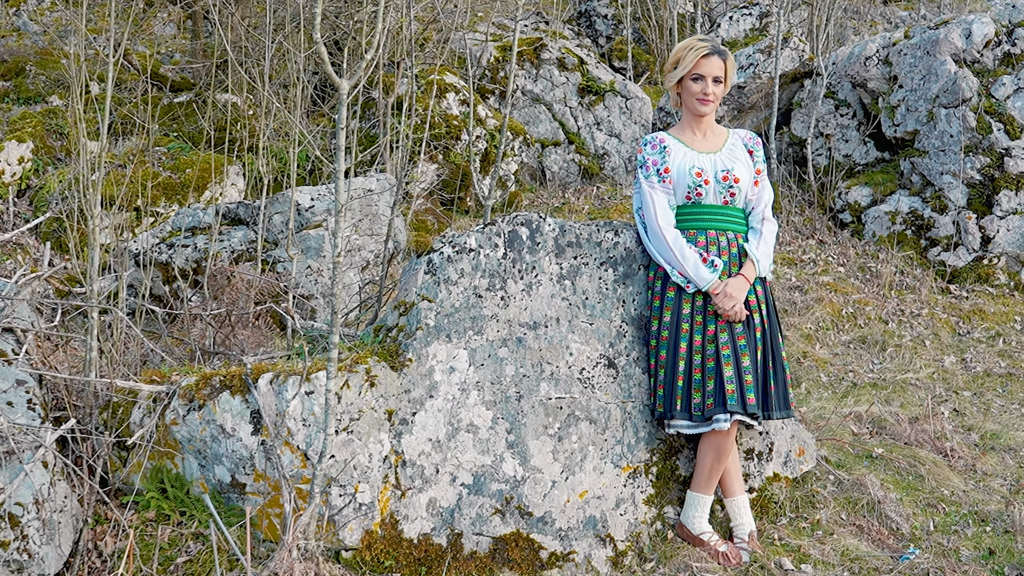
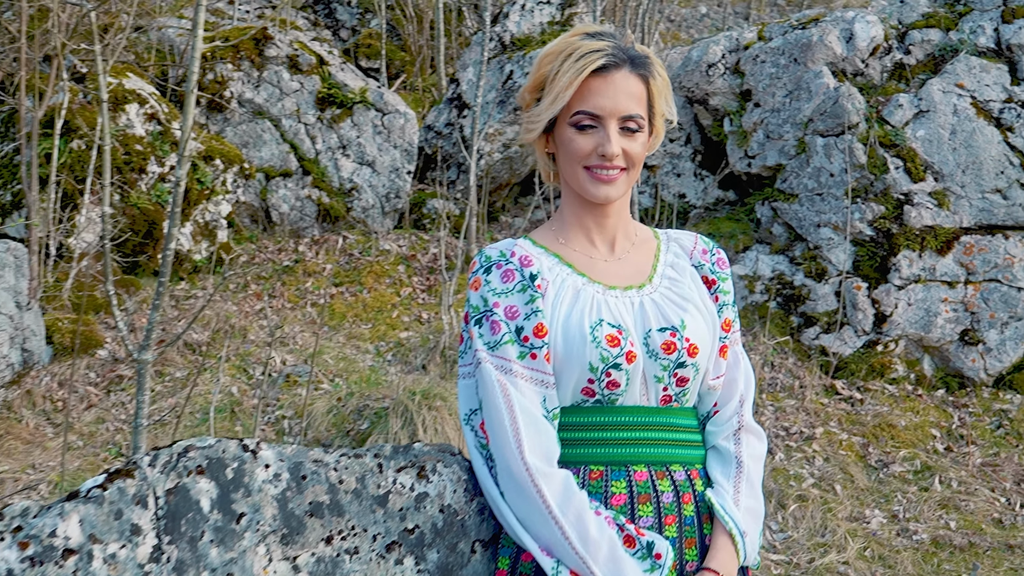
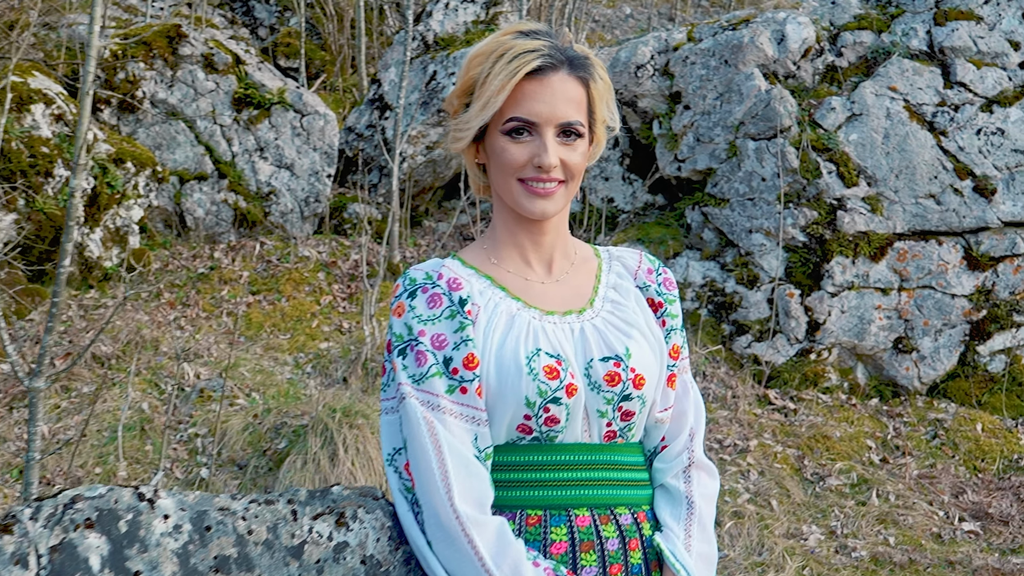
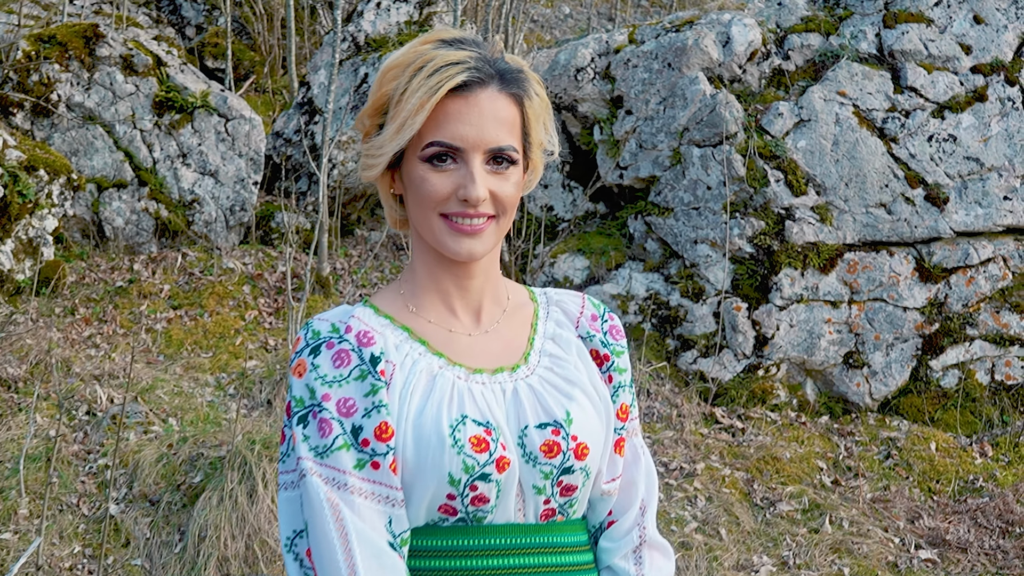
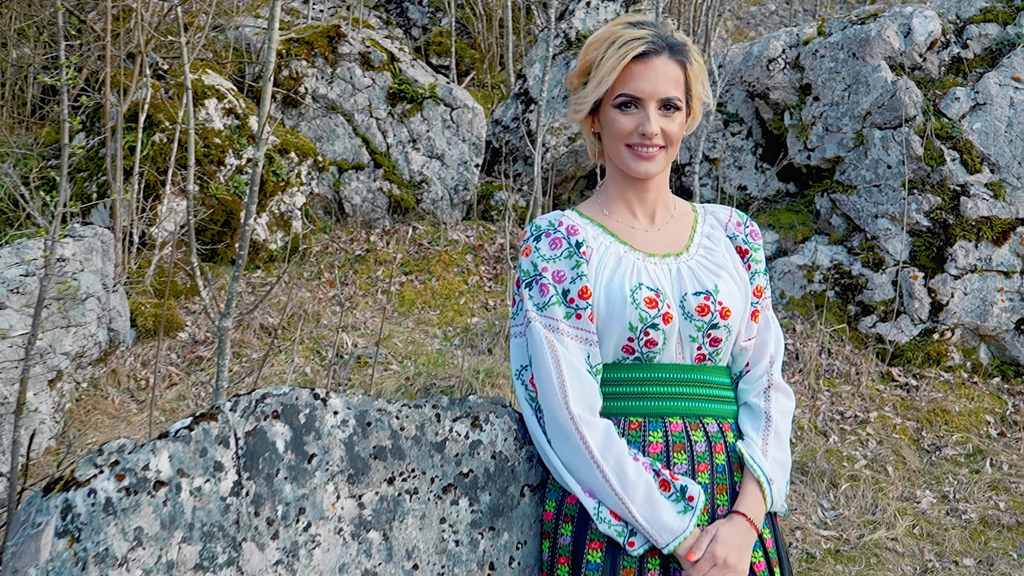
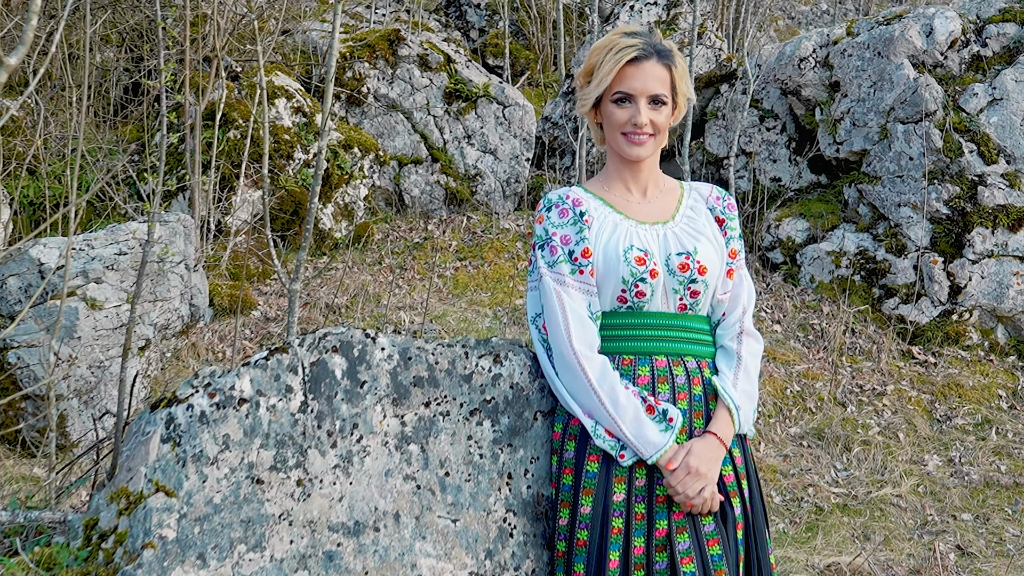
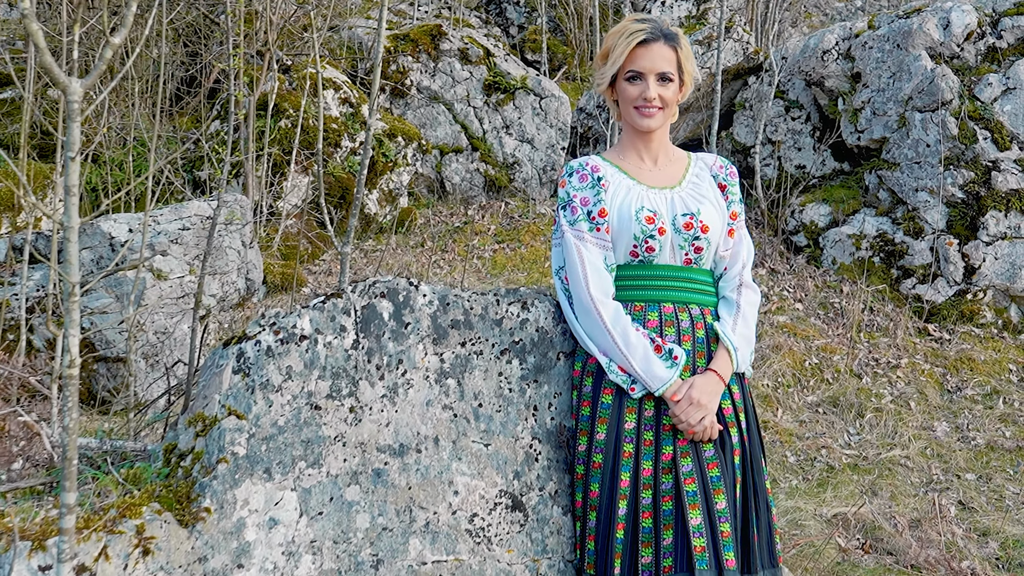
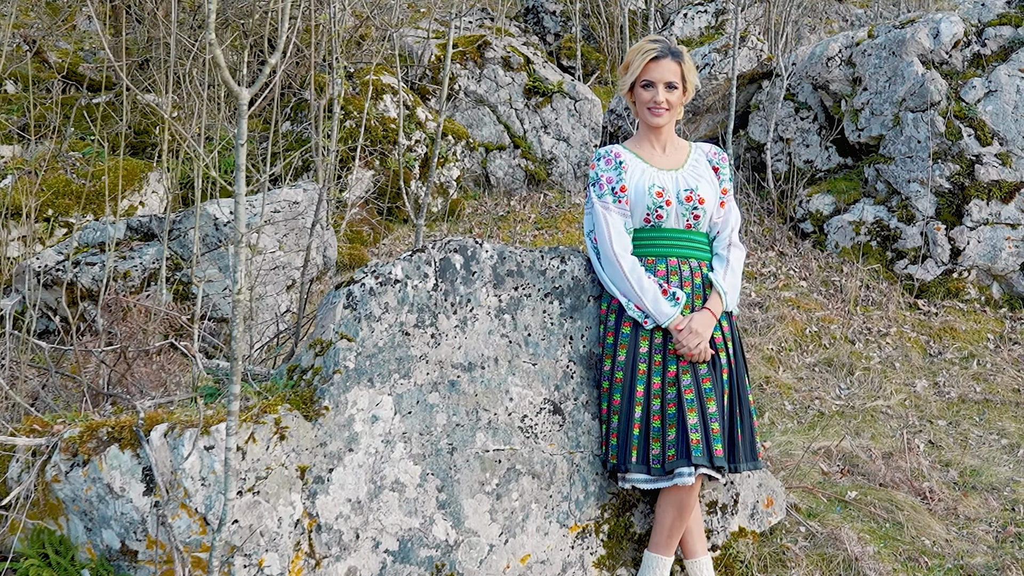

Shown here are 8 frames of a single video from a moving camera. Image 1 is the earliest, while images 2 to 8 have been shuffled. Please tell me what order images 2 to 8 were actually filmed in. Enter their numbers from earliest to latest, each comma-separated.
8, 7, 6, 5, 2, 3, 4
